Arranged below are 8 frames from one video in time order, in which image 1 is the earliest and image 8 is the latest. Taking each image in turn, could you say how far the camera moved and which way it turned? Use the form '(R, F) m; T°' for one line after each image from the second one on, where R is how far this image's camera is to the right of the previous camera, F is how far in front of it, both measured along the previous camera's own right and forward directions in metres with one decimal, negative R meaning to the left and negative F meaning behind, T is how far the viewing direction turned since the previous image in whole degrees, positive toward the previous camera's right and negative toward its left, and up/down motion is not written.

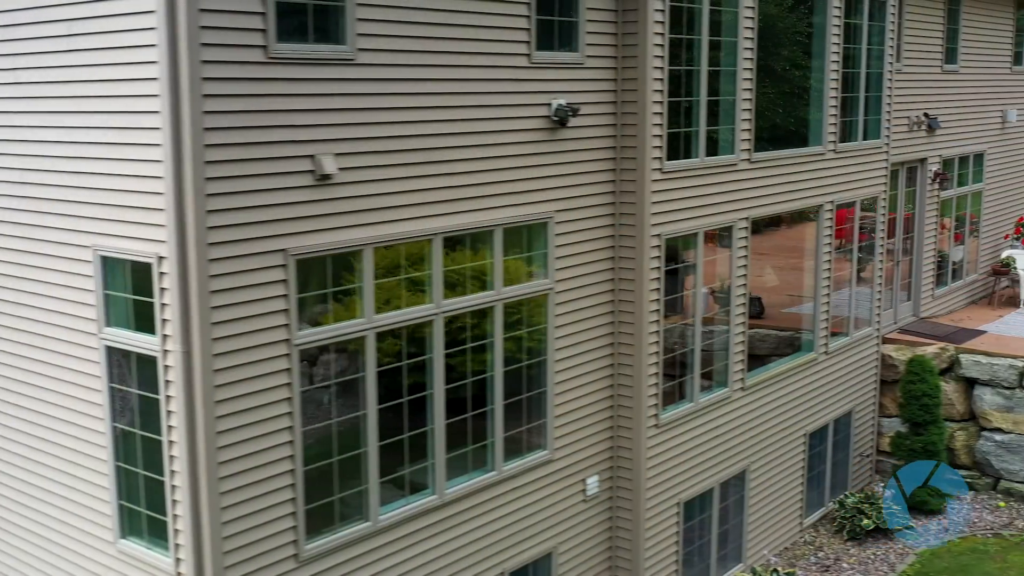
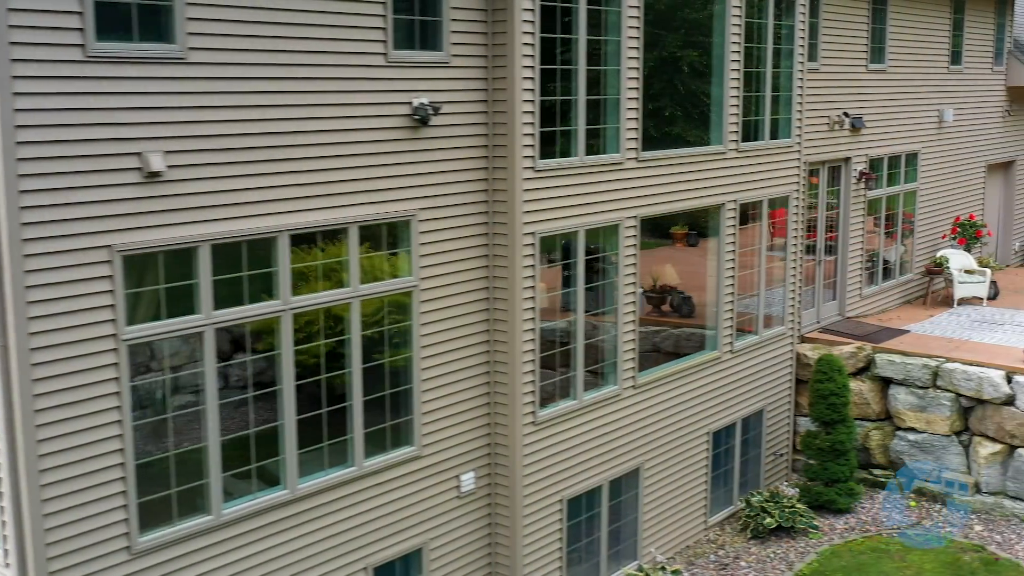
(+1.0, 0.0) m; -1°
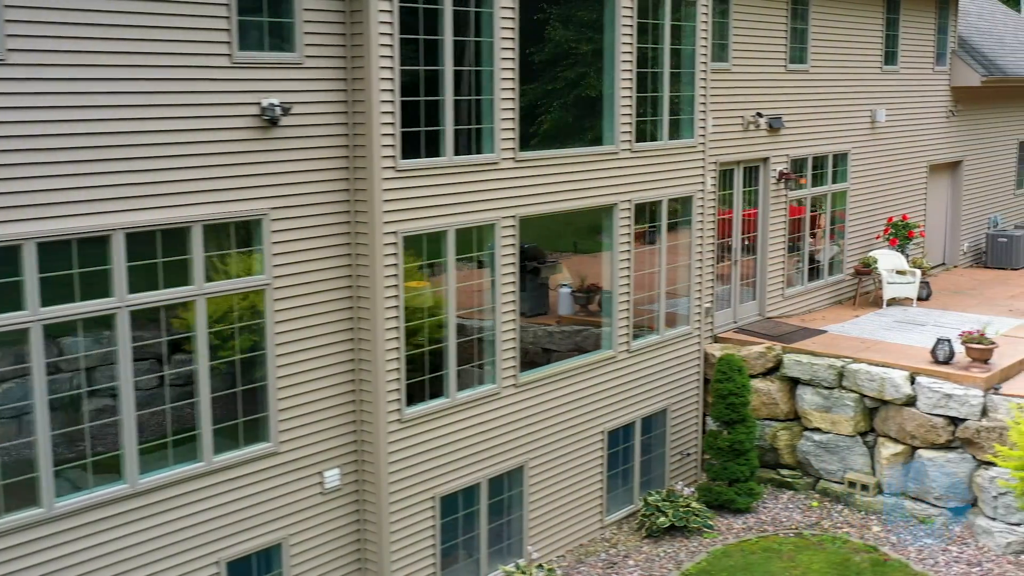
(+1.2, -0.1) m; -1°
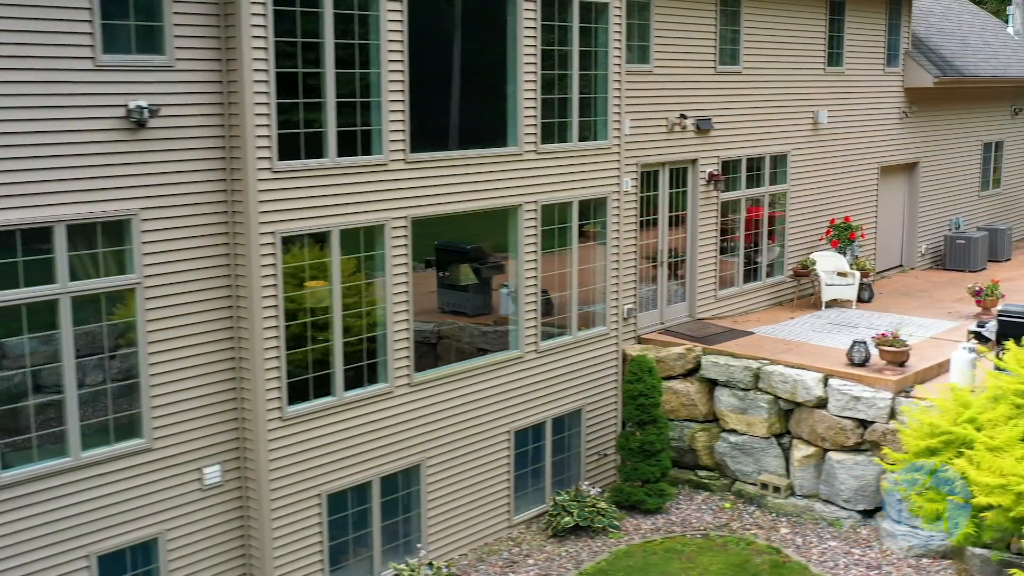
(+1.1, -0.1) m; -1°
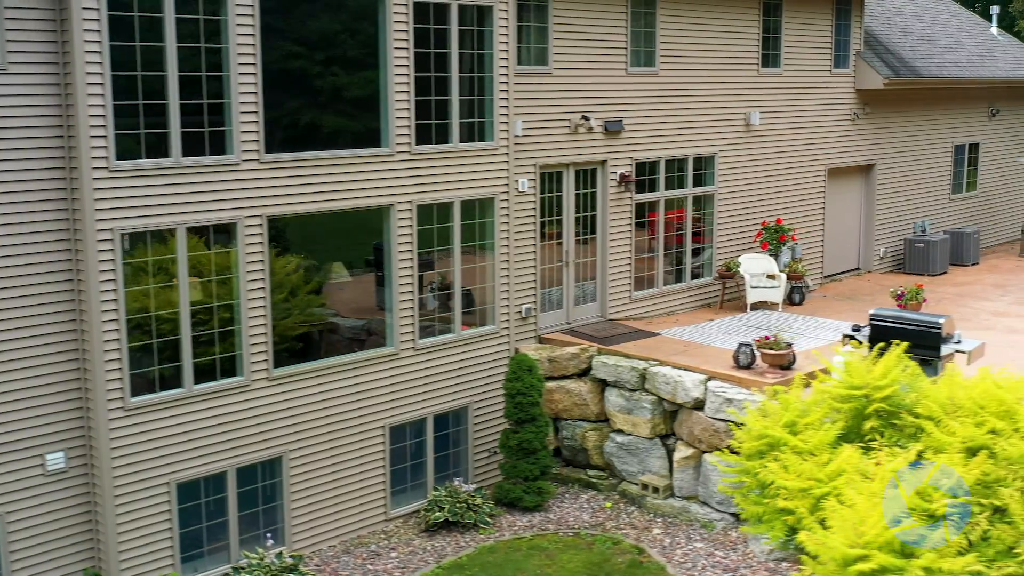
(+1.9, -0.1) m; -4°
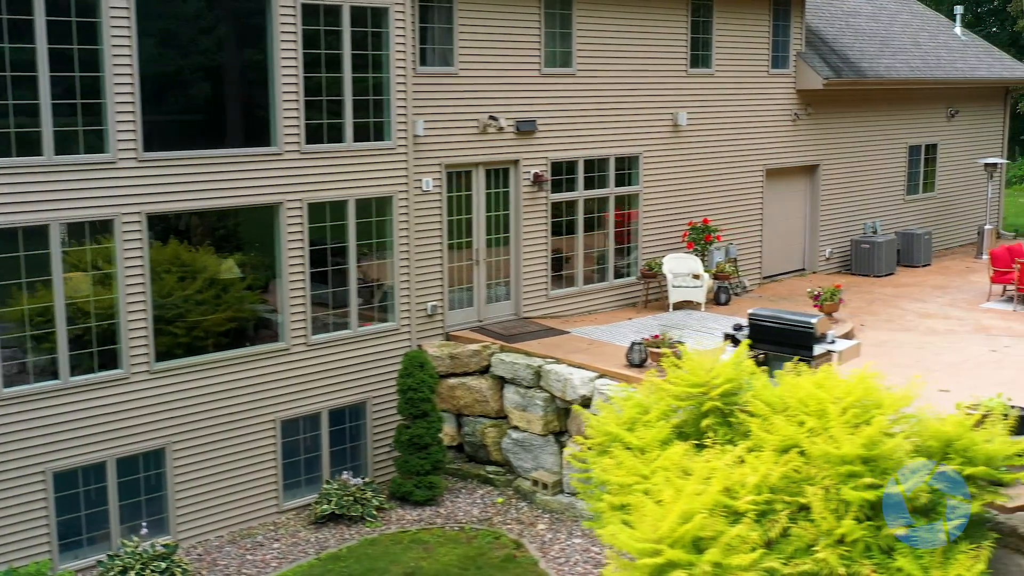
(+1.5, -0.1) m; -2°
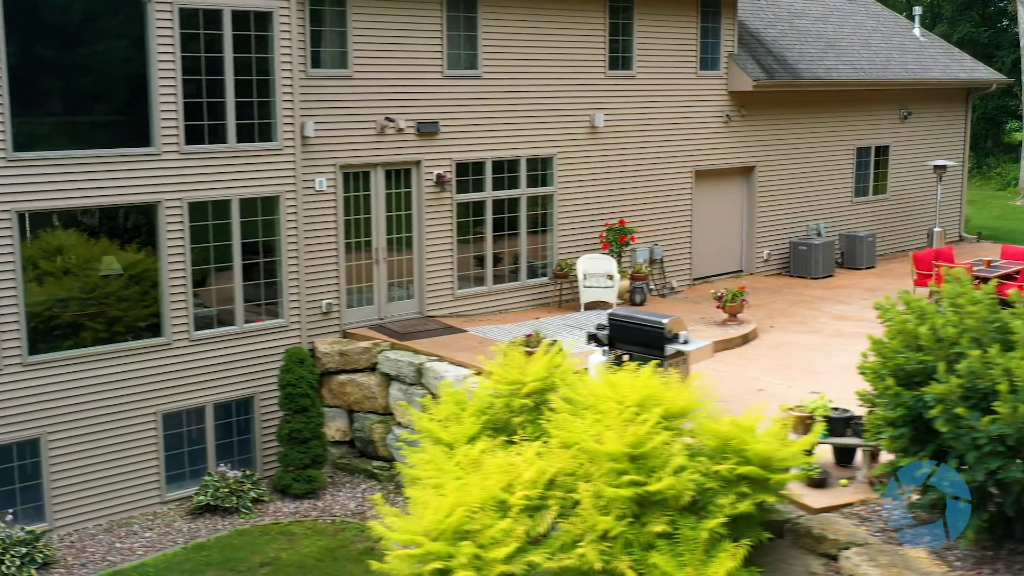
(+1.8, -0.1) m; -3°
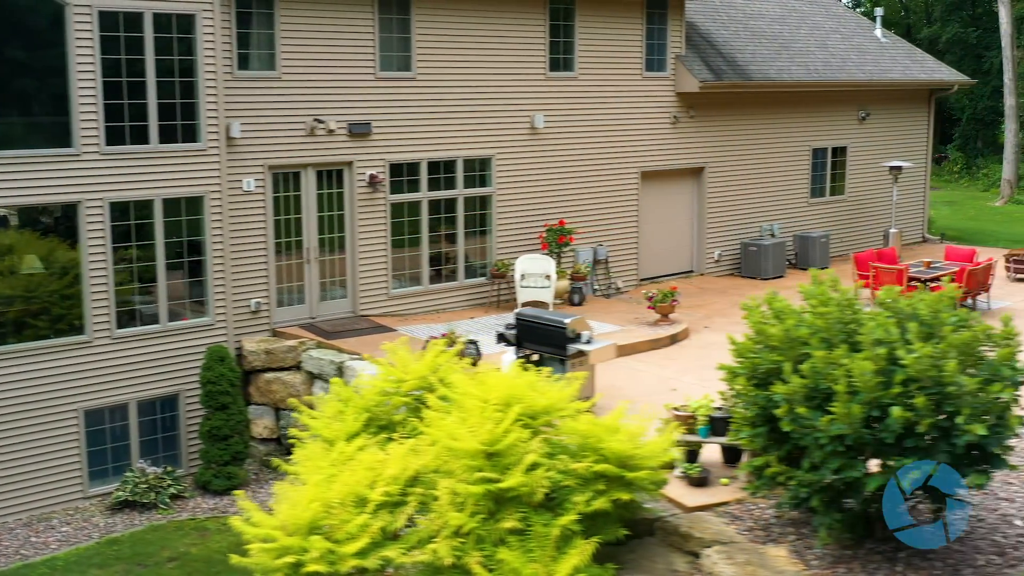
(+1.1, -0.1) m; -1°
